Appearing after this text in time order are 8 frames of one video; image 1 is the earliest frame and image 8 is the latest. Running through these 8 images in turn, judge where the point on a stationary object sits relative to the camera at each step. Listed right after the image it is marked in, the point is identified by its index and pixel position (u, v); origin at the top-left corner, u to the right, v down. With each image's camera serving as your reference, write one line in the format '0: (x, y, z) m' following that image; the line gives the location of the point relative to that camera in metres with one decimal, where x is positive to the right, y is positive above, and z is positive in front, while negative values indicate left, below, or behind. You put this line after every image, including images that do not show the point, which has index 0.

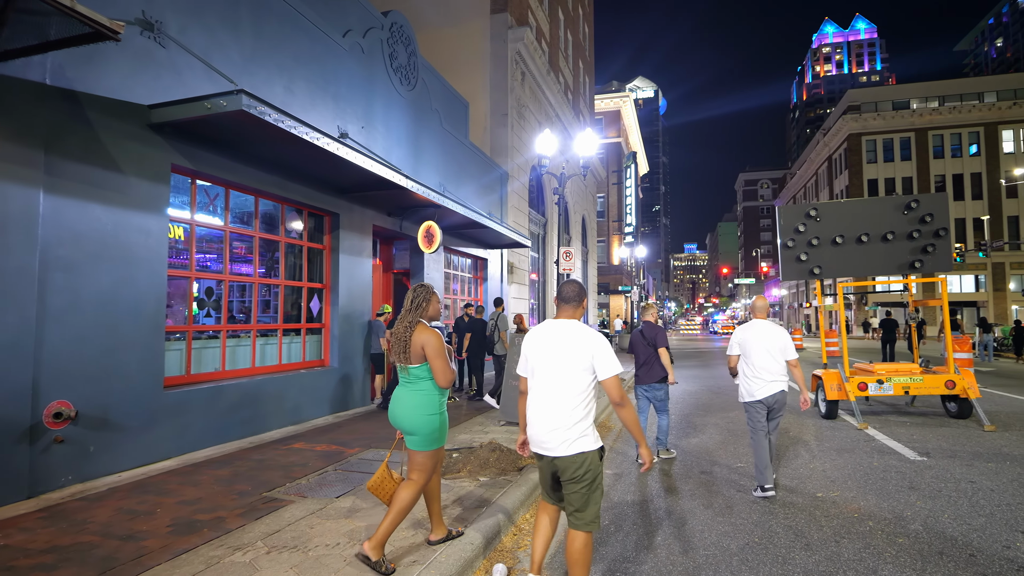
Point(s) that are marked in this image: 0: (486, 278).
0: (-0.8, +0.3, +16.4) m
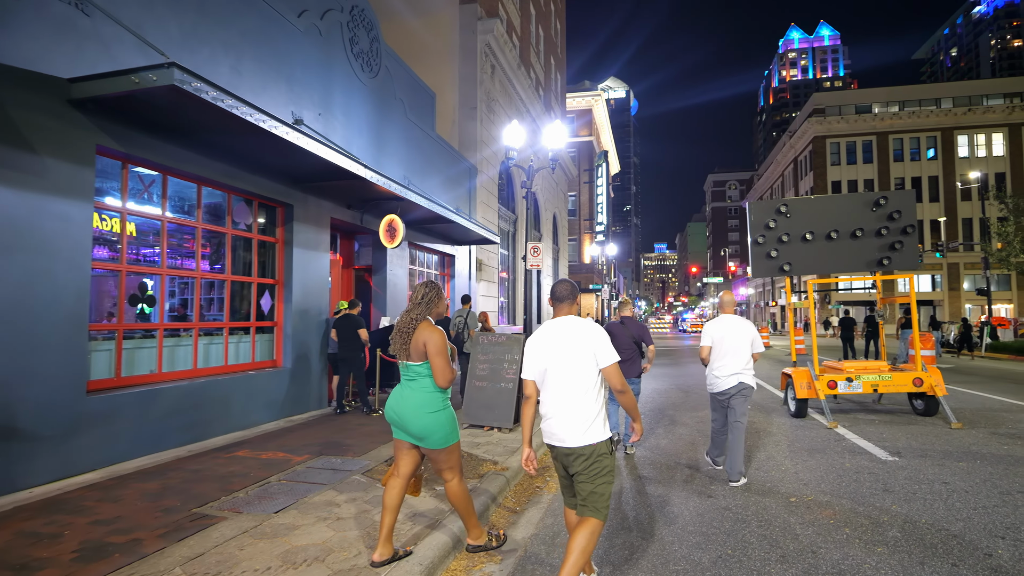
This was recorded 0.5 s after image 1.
0: (-1.7, +0.3, +16.0) m
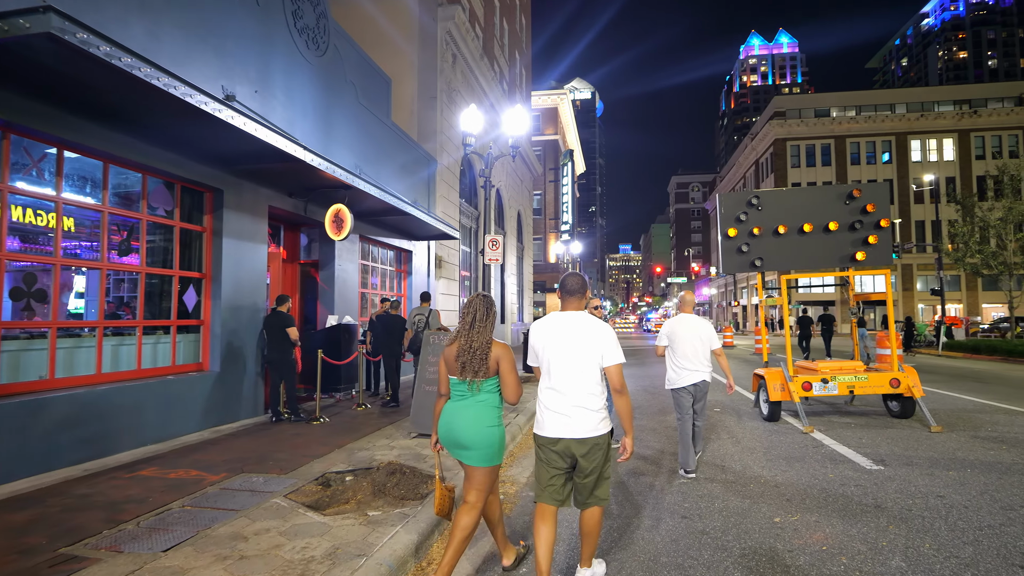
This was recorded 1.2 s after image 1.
0: (-2.7, +0.4, +15.2) m
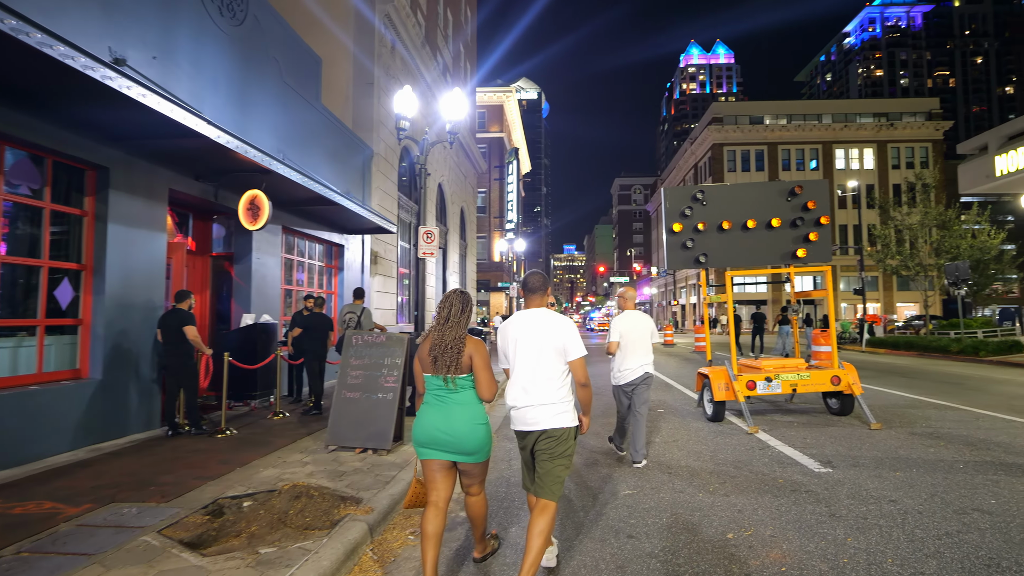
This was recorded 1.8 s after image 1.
0: (-4.2, +0.5, +14.3) m
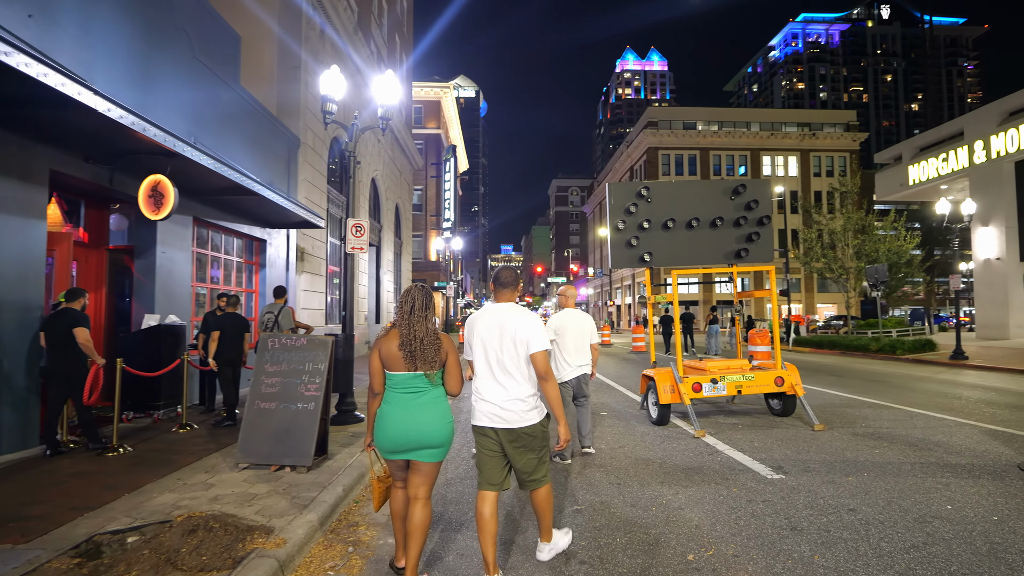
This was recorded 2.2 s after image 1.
0: (-5.7, +0.5, +13.3) m
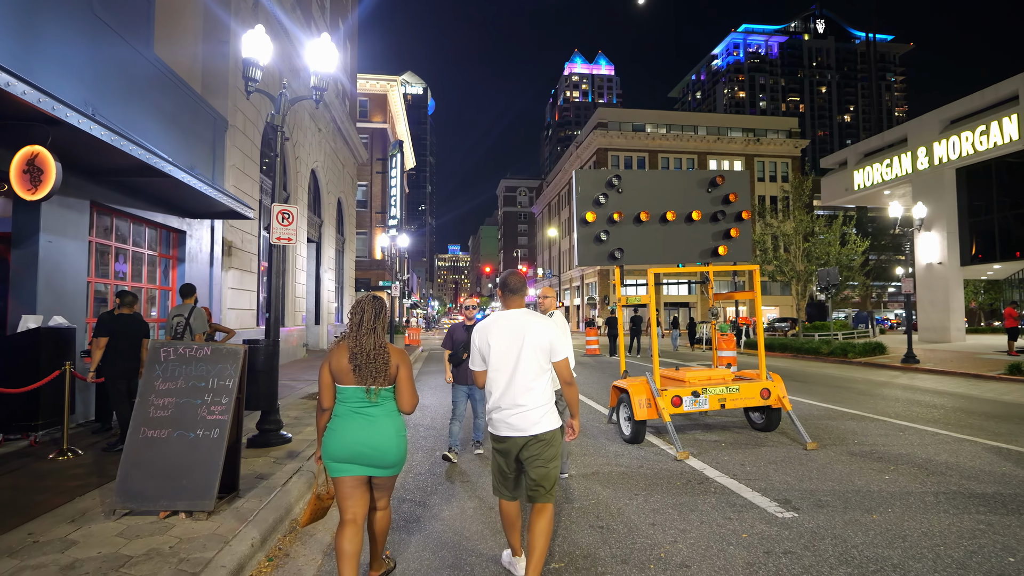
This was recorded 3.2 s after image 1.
0: (-6.7, +0.6, +11.8) m
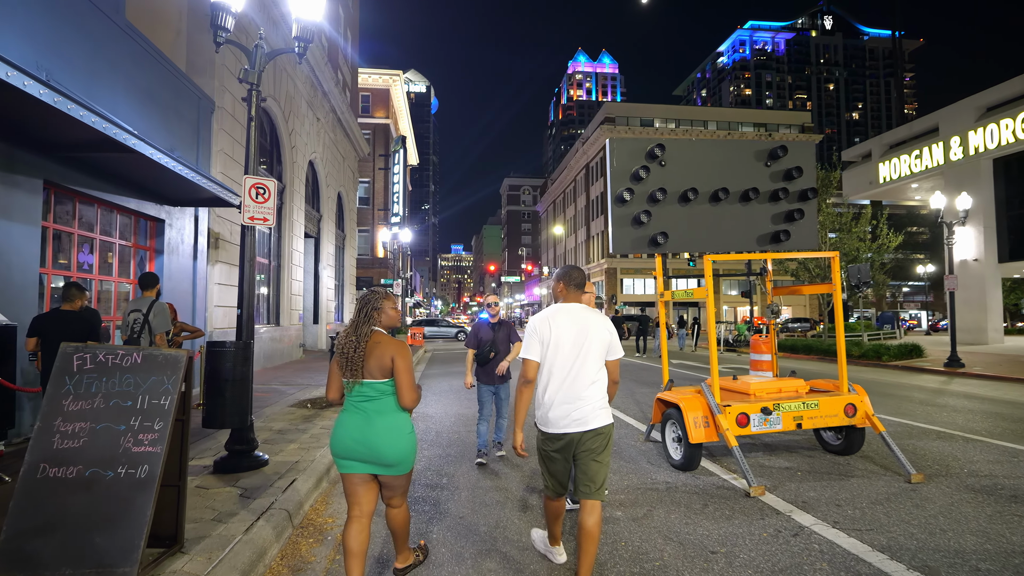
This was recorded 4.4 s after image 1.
0: (-6.4, +0.7, +10.6) m
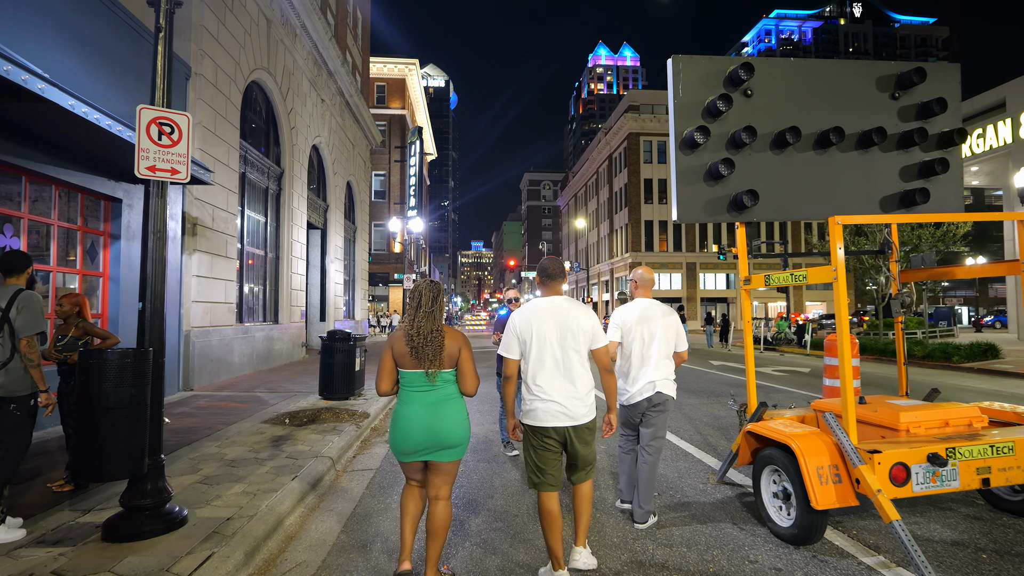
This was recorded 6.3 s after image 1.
0: (-6.1, +0.8, +9.0) m
